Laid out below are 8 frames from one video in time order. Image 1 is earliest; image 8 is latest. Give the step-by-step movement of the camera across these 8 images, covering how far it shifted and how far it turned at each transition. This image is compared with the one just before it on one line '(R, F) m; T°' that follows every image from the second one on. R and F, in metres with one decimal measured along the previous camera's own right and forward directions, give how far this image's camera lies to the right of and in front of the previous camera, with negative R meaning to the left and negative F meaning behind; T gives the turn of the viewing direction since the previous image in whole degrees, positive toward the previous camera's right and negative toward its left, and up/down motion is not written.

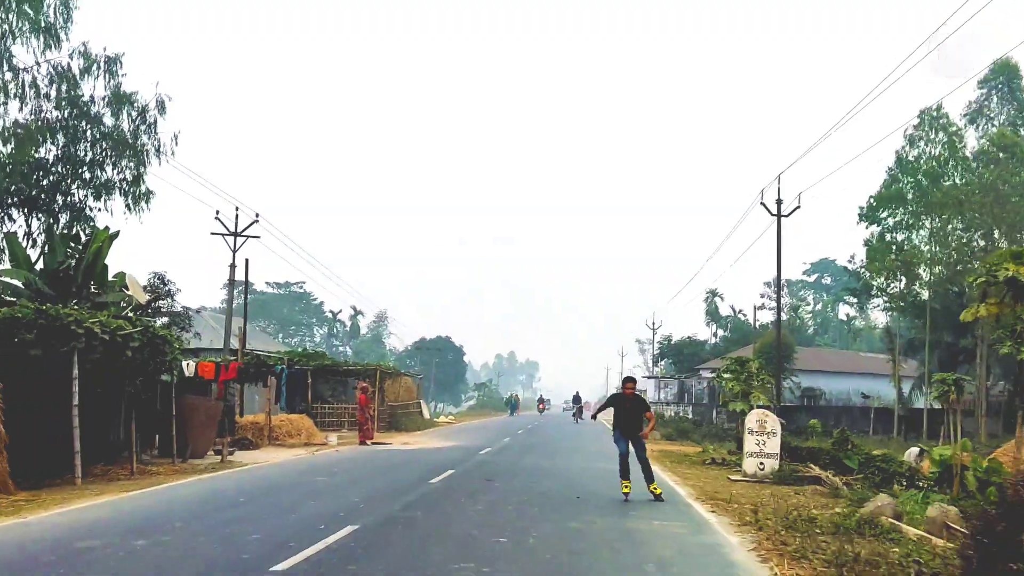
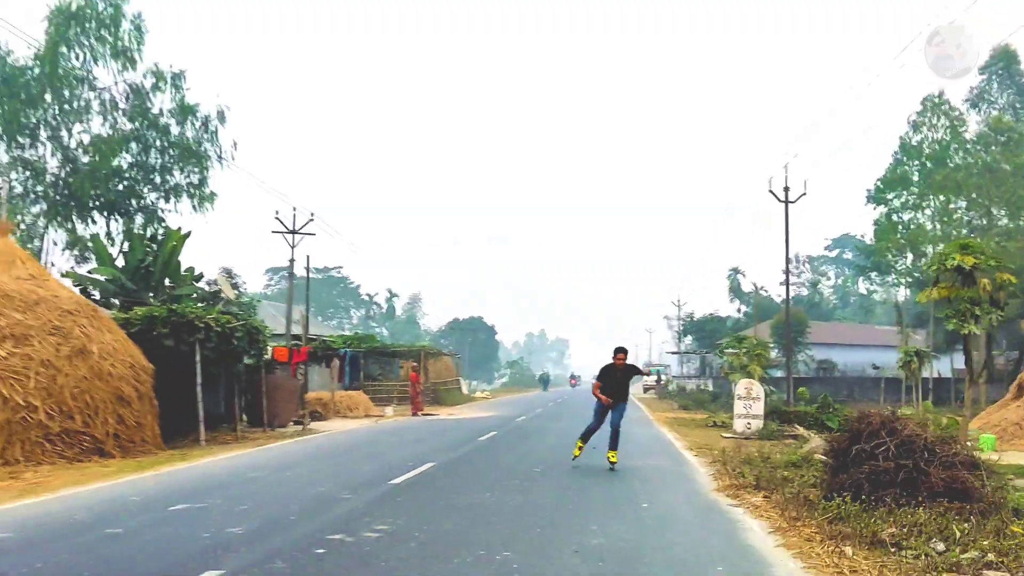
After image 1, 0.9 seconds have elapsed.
(0.0, -2.5) m; -2°
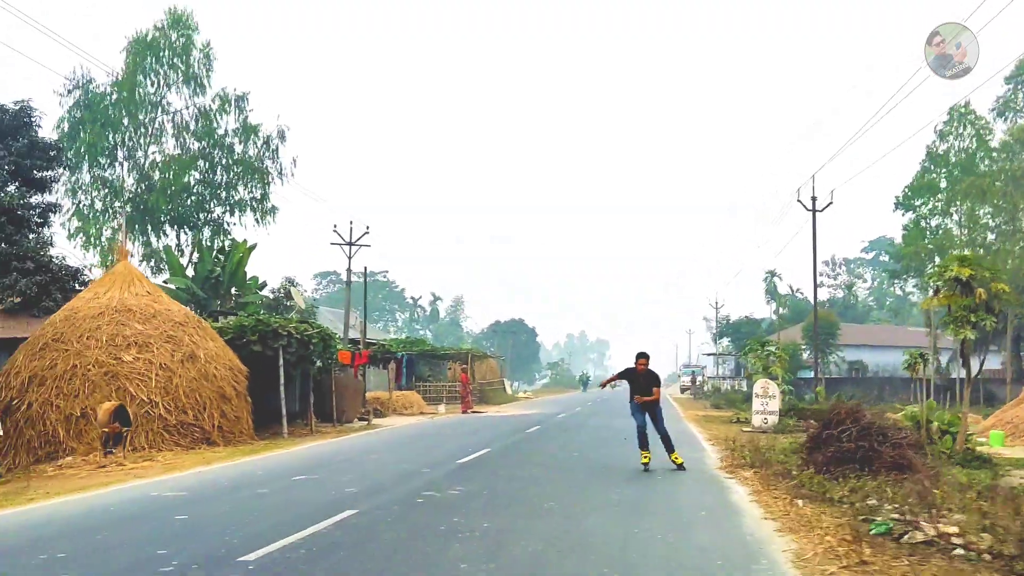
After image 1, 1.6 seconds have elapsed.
(0.0, -1.7) m; -2°
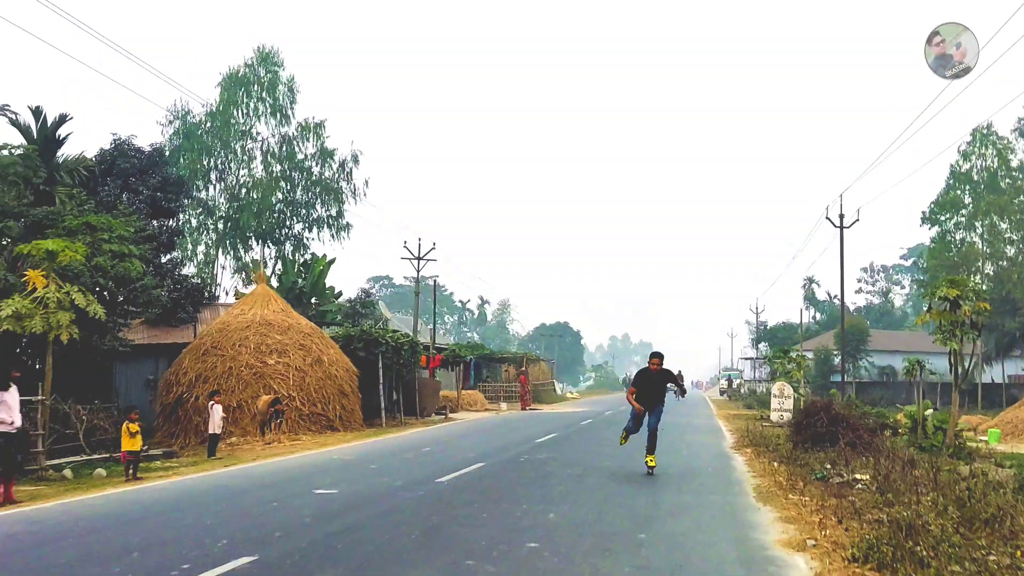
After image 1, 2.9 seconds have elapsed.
(-0.2, -3.0) m; -2°
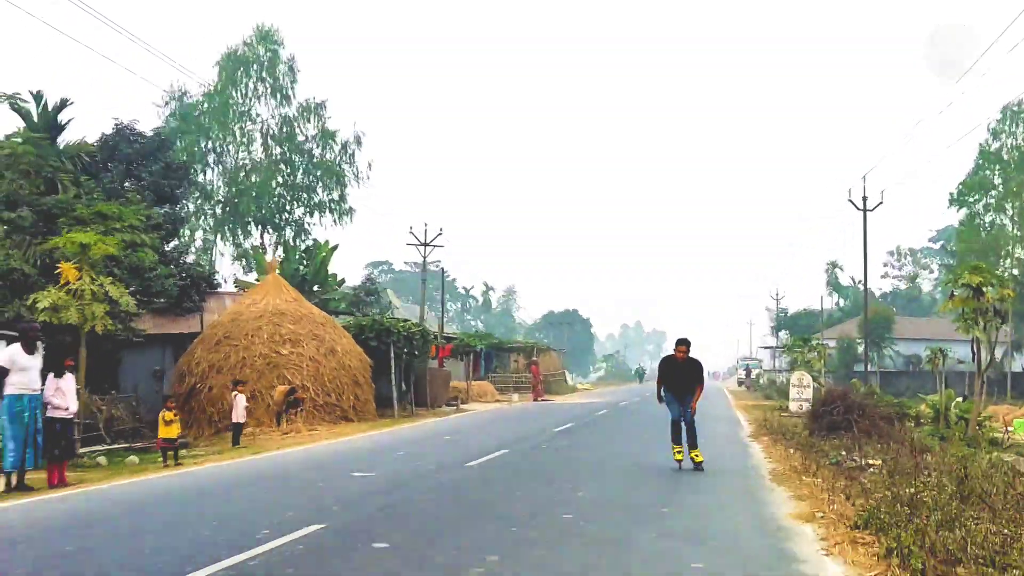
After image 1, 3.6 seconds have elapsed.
(-3.4, +1.1) m; +6°
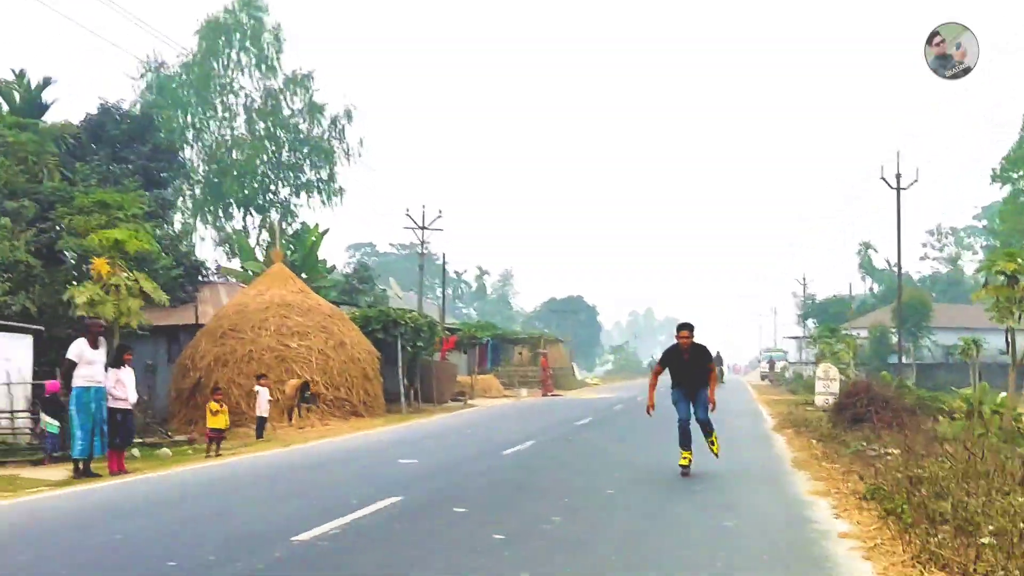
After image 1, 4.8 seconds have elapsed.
(+0.7, +2.3) m; -2°
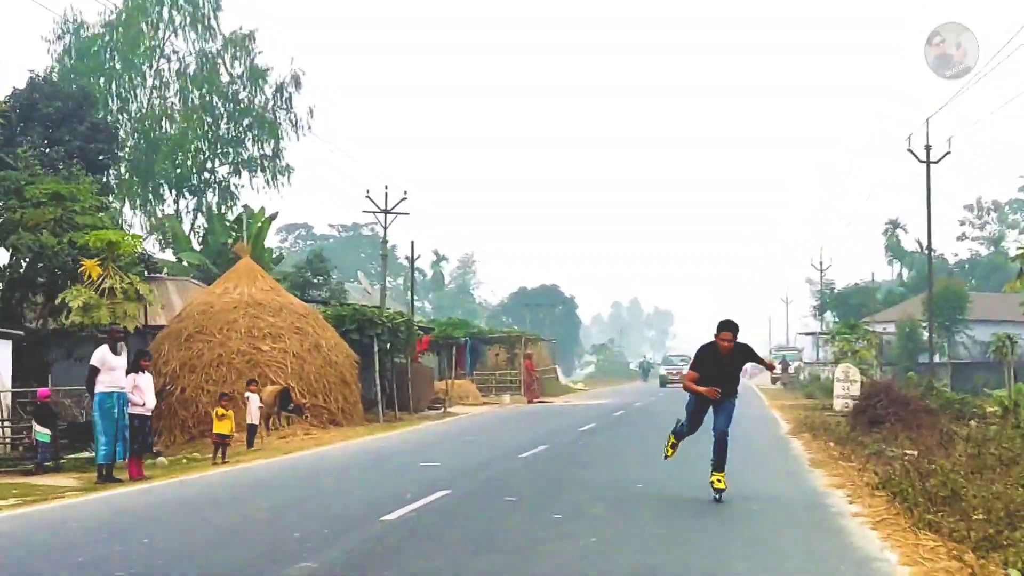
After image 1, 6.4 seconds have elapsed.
(+0.7, +3.6) m; 0°
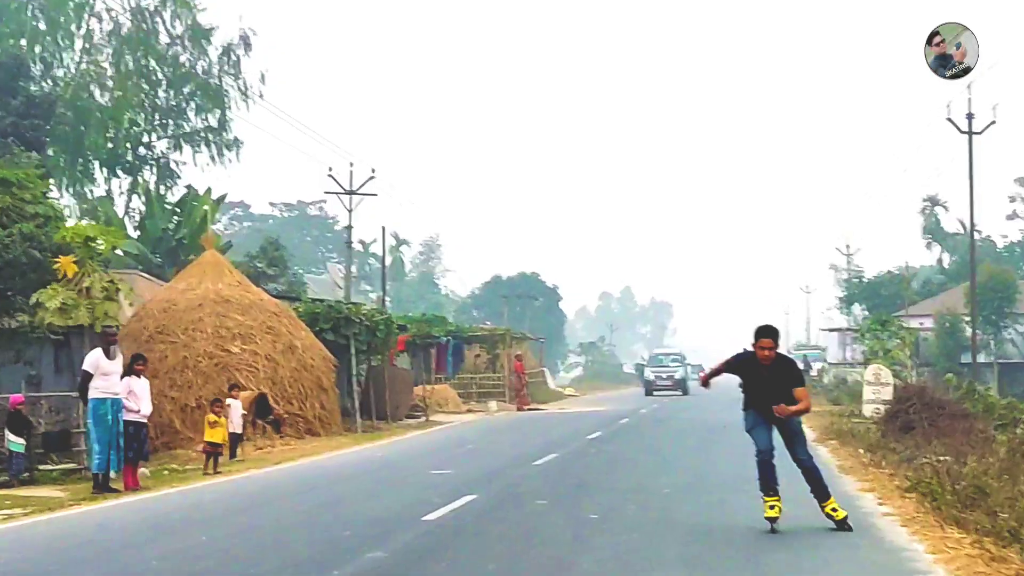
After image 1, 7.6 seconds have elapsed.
(+0.2, +3.1) m; 0°
